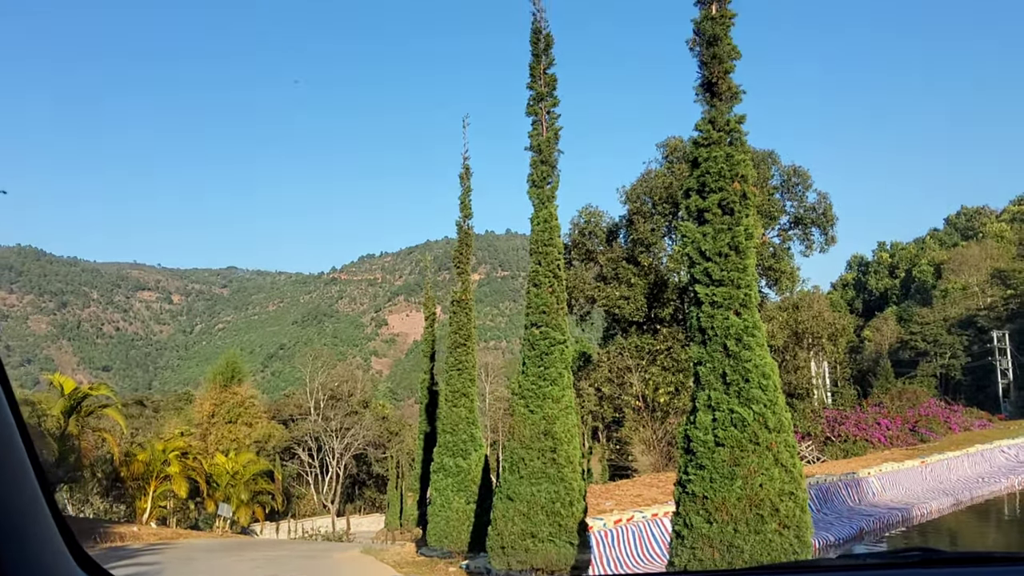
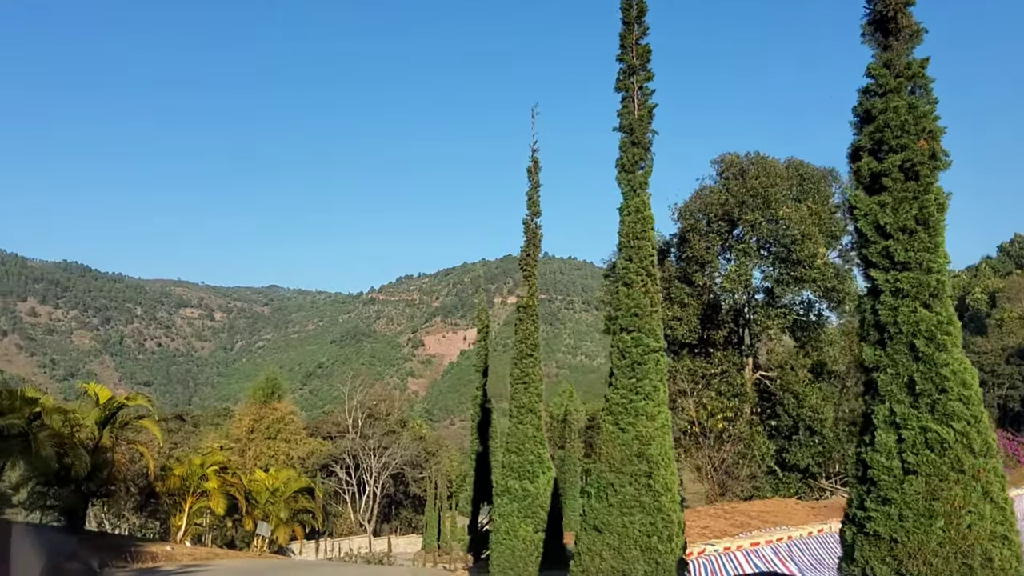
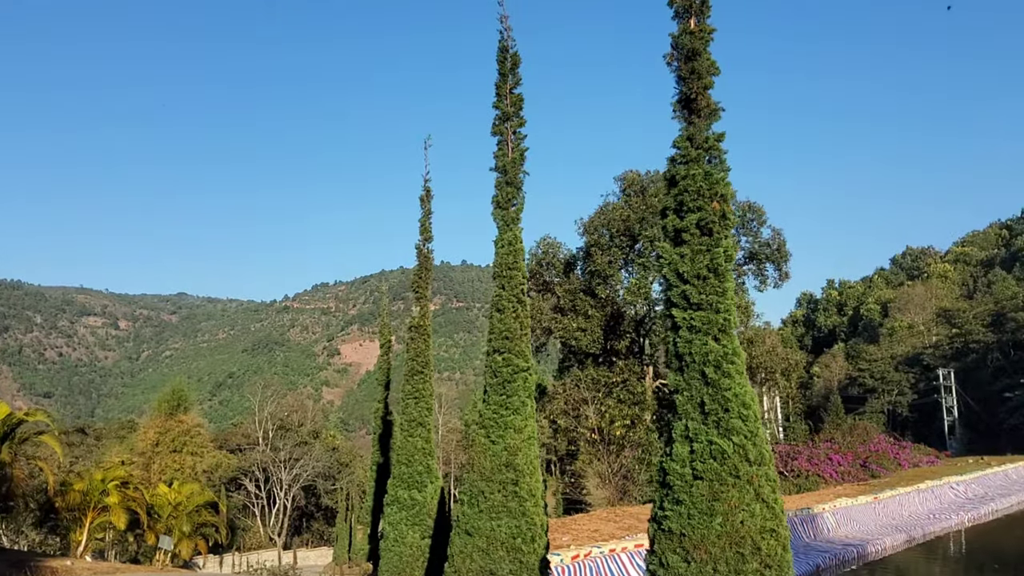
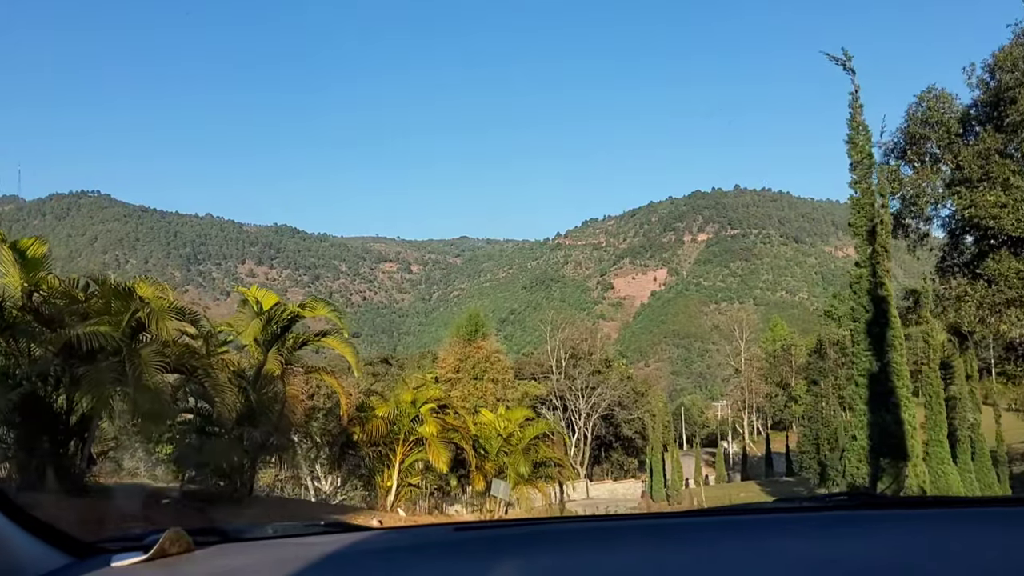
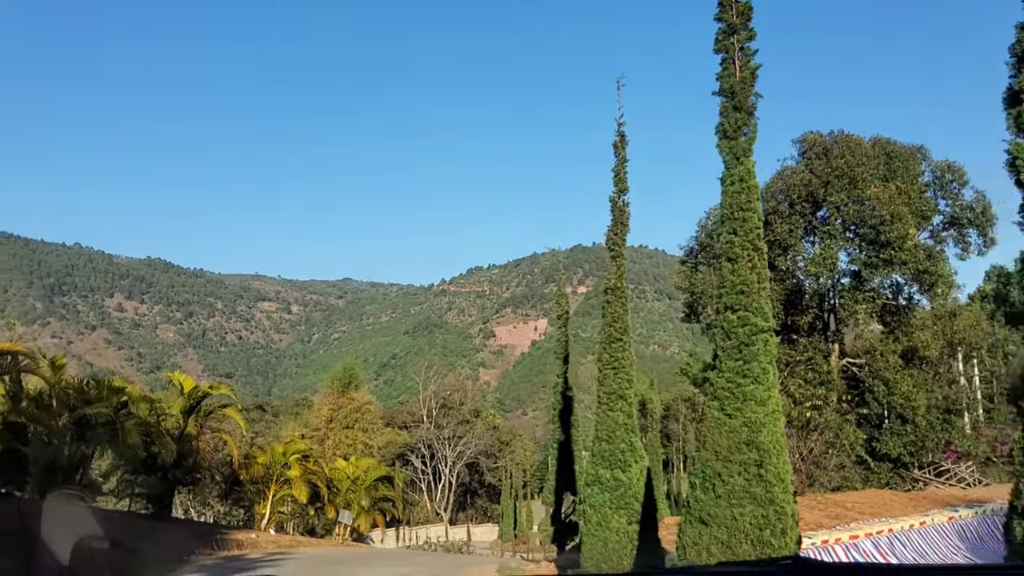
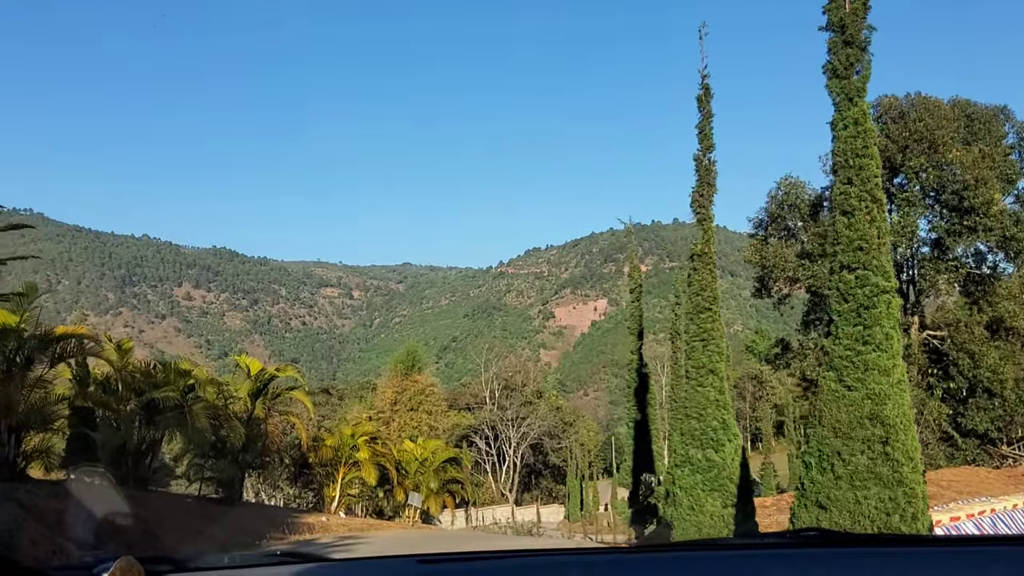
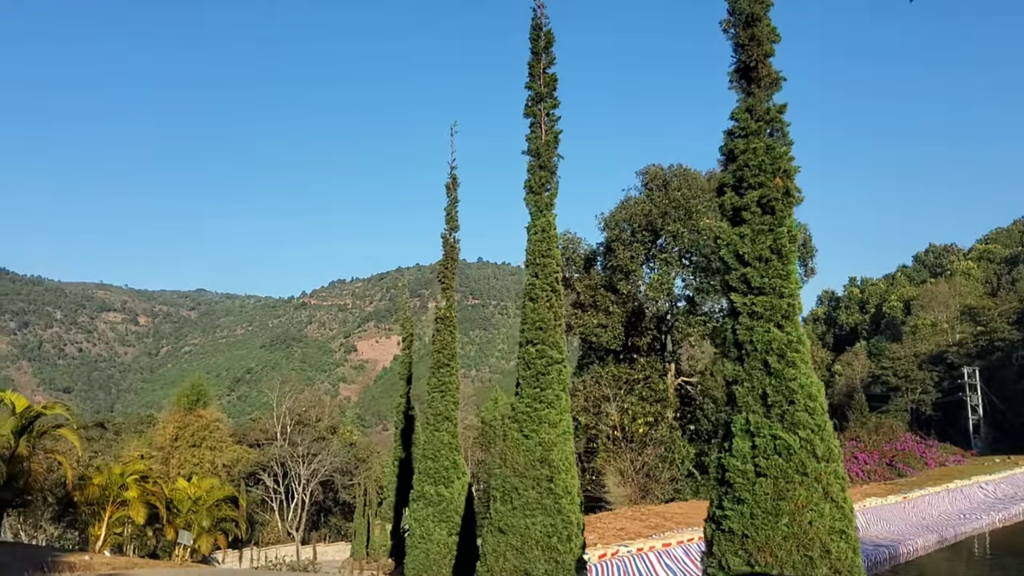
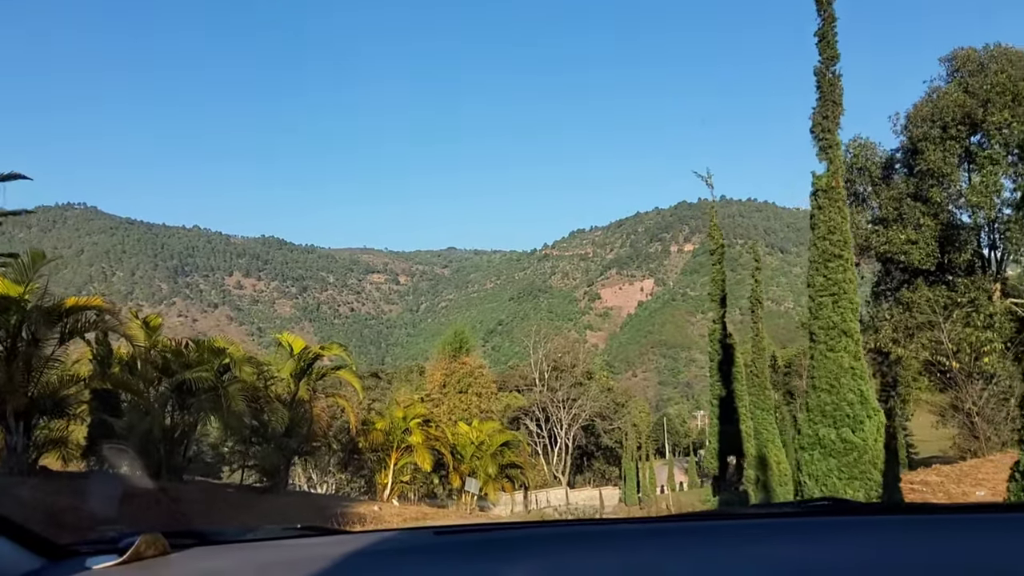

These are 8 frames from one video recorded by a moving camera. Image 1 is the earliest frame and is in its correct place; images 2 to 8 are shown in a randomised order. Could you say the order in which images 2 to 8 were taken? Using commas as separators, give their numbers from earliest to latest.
3, 7, 2, 5, 6, 8, 4
